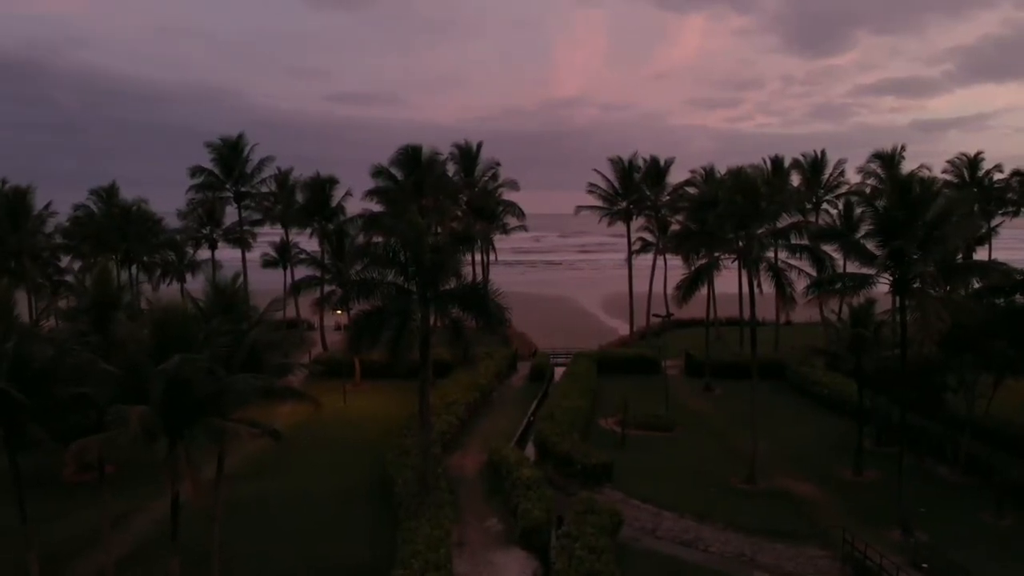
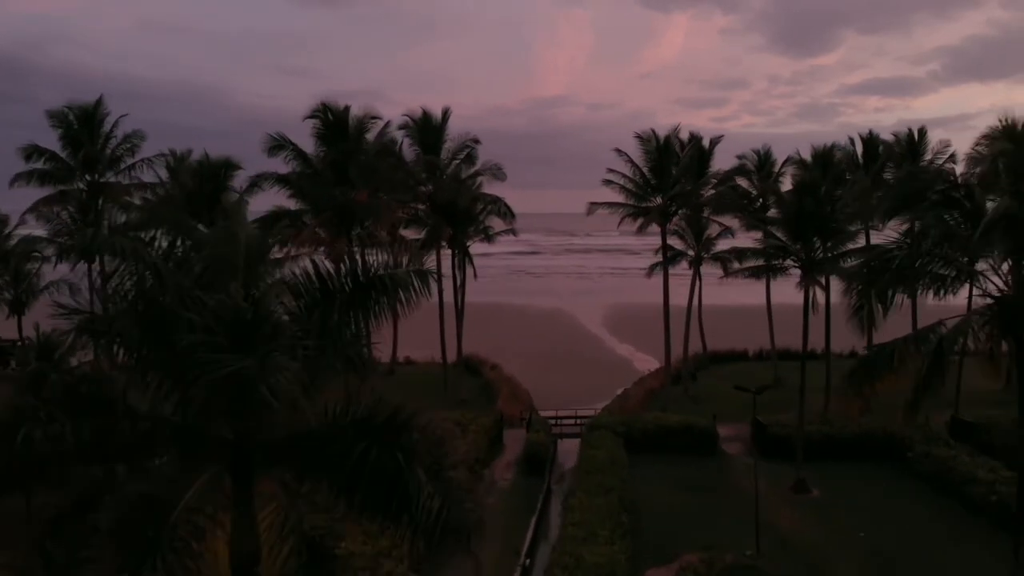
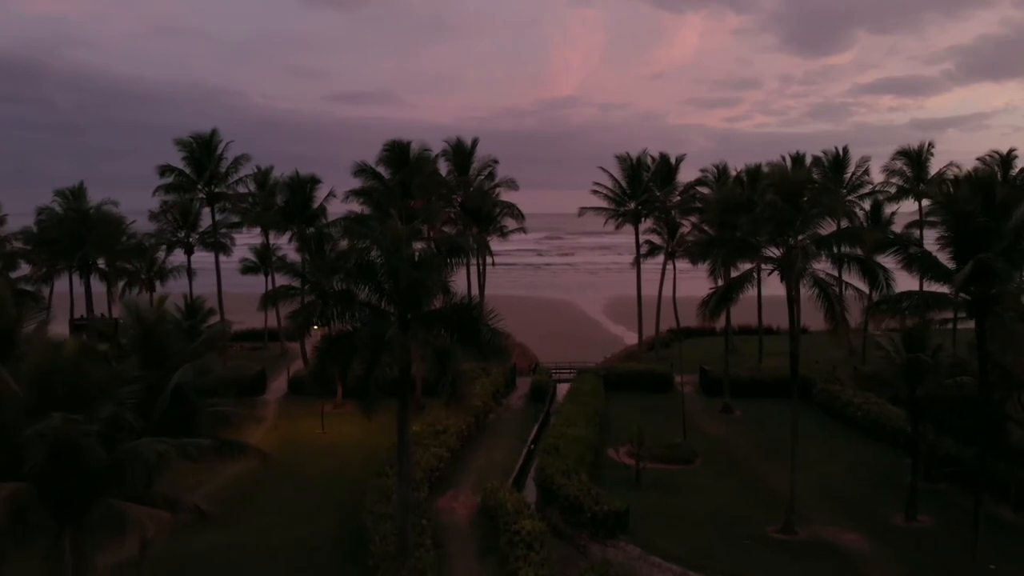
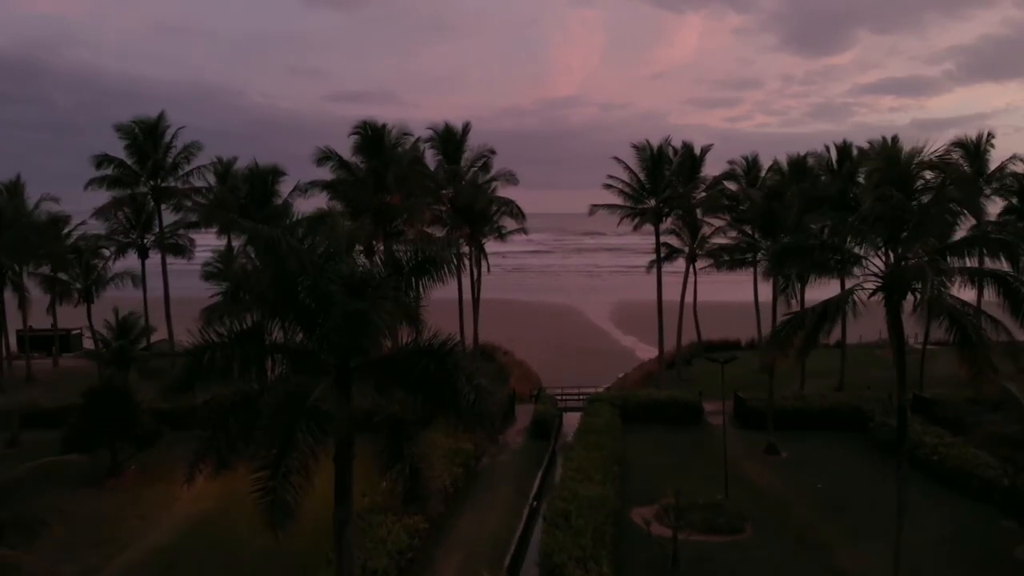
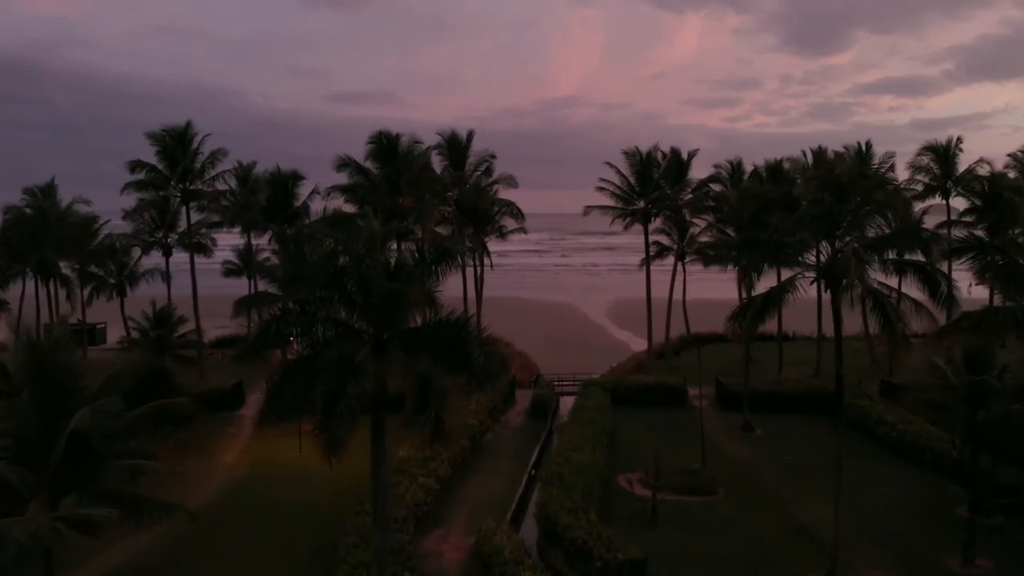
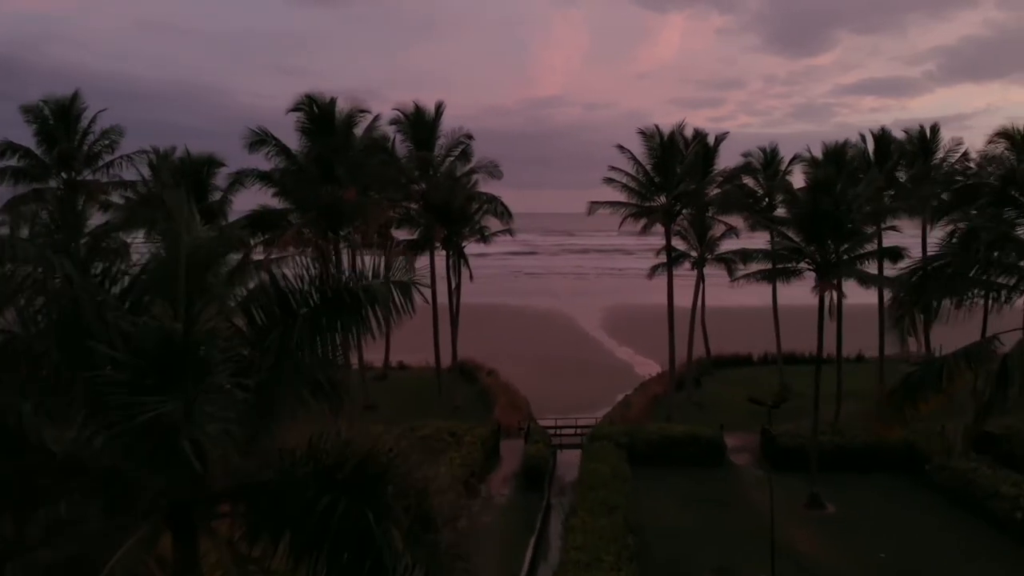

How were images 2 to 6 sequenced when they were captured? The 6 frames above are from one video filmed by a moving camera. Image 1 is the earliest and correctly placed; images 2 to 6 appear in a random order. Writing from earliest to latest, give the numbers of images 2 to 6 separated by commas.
3, 5, 4, 2, 6
